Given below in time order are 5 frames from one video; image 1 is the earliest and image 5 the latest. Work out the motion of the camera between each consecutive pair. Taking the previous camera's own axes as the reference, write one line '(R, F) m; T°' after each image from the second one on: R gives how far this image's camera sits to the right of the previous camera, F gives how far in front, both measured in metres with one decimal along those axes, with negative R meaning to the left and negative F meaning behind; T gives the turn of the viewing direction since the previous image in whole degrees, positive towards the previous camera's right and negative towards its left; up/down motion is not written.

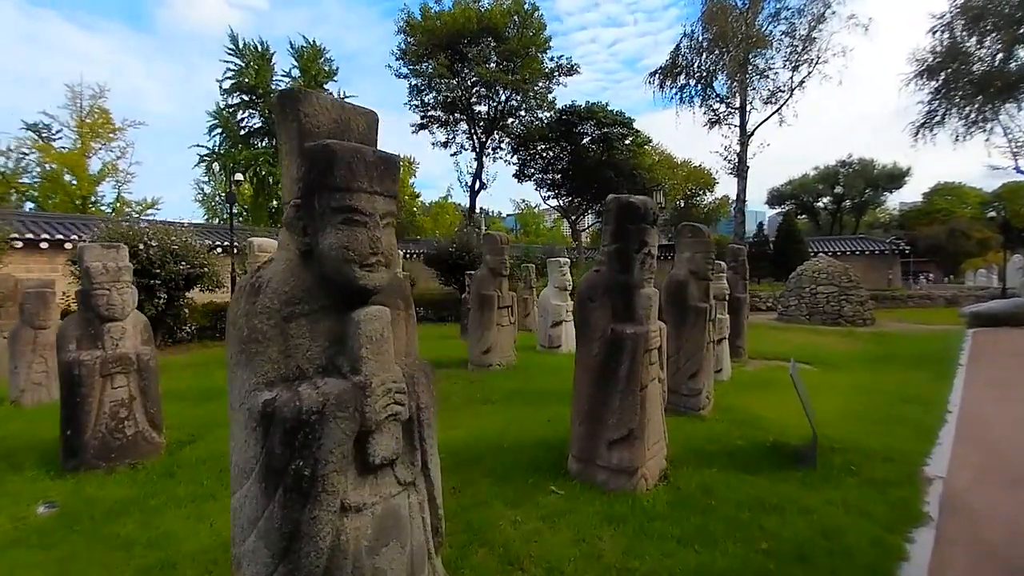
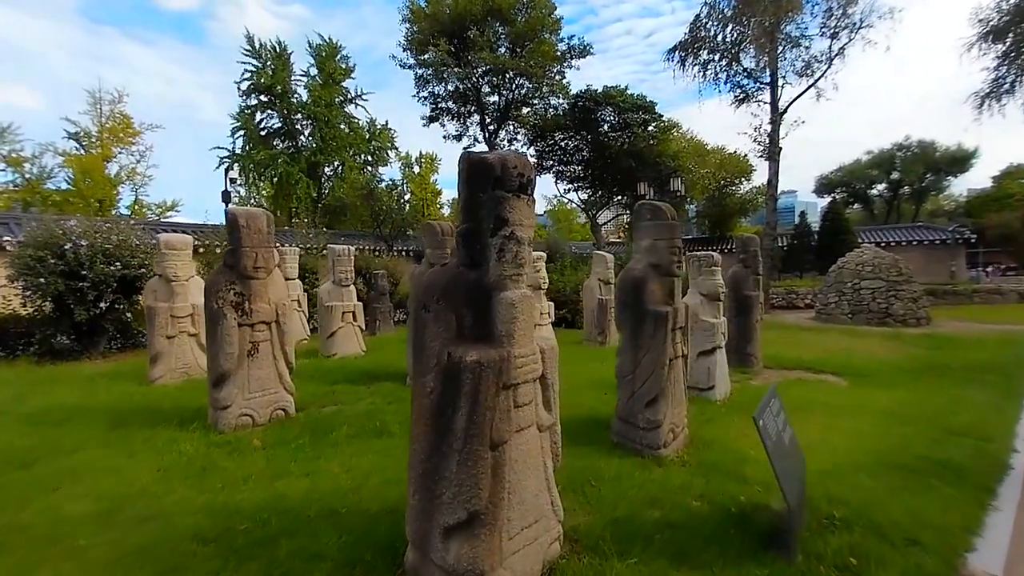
(+1.4, +1.5) m; -5°
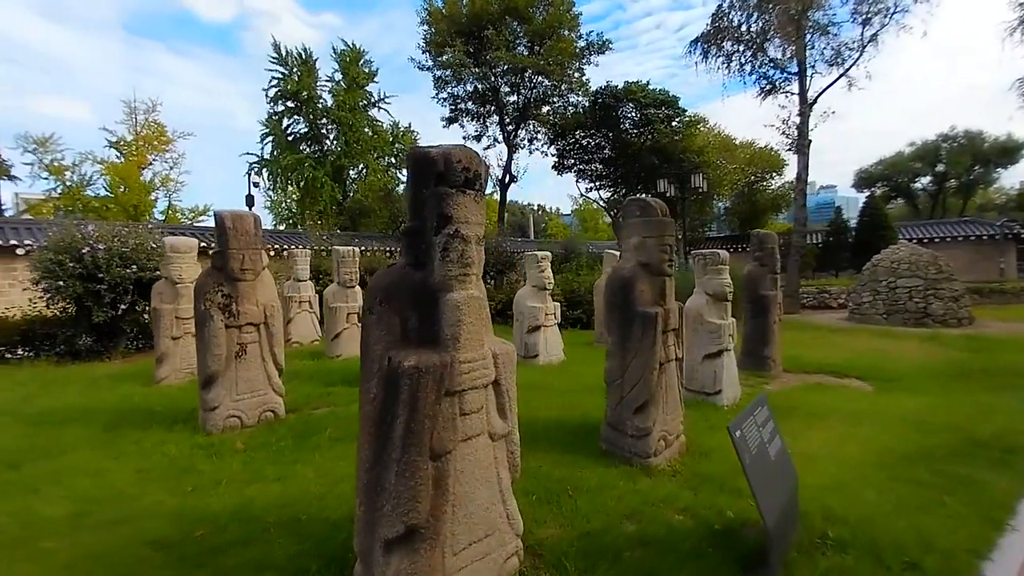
(+0.4, +0.2) m; -3°
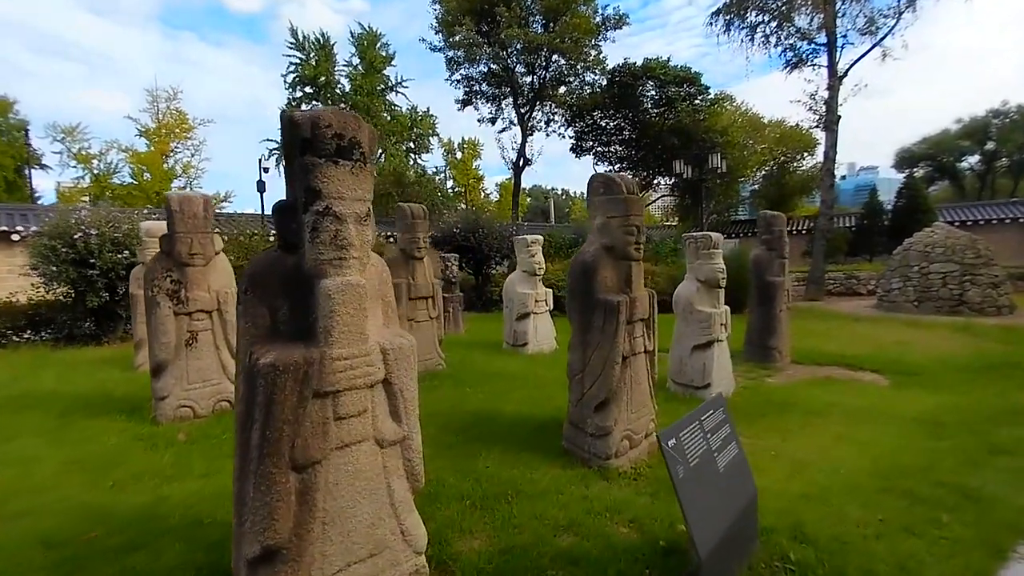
(+0.7, +0.4) m; -3°
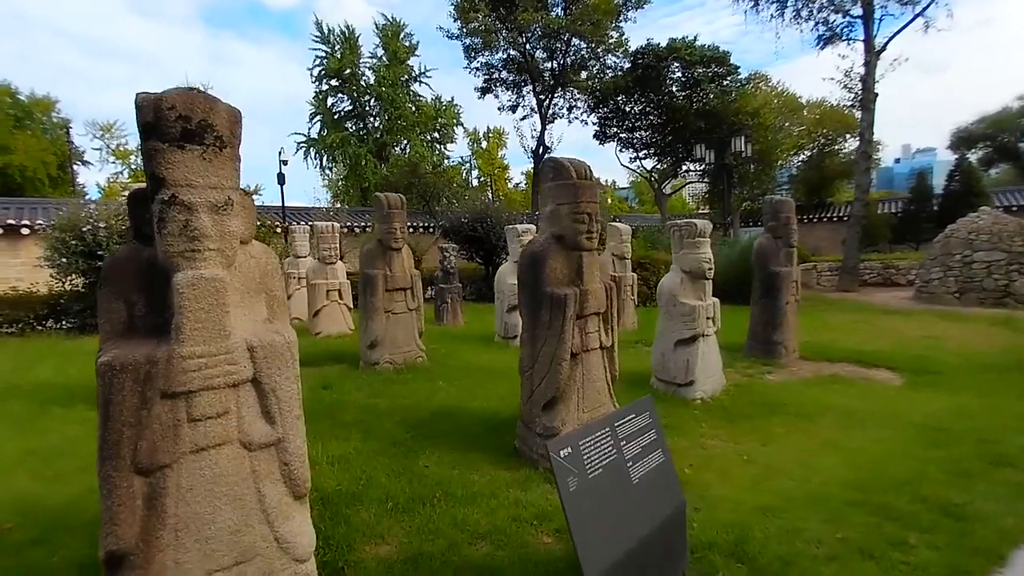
(+0.7, +0.2) m; -4°
